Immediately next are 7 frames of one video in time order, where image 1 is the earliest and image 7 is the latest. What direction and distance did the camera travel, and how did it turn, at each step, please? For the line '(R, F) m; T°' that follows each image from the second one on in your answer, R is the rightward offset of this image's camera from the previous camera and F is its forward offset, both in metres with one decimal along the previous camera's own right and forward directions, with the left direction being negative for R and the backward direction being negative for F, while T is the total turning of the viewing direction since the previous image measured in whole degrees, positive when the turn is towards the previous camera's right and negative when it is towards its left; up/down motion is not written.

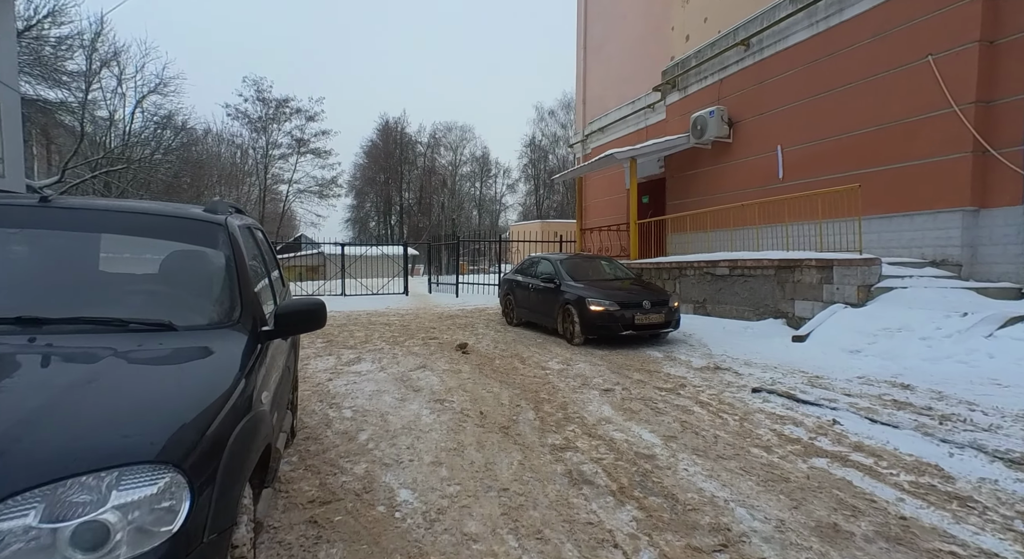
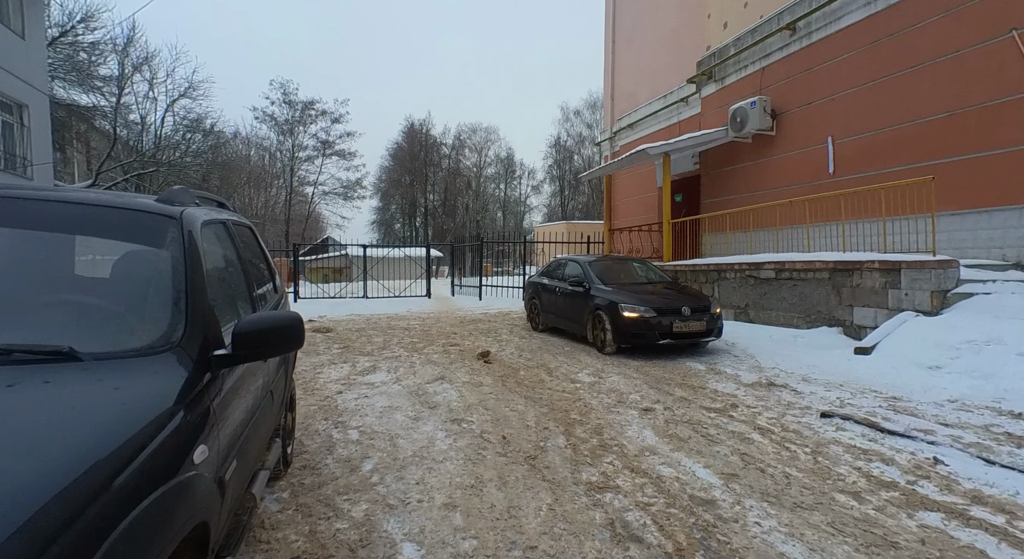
(0.0, +0.5) m; -3°
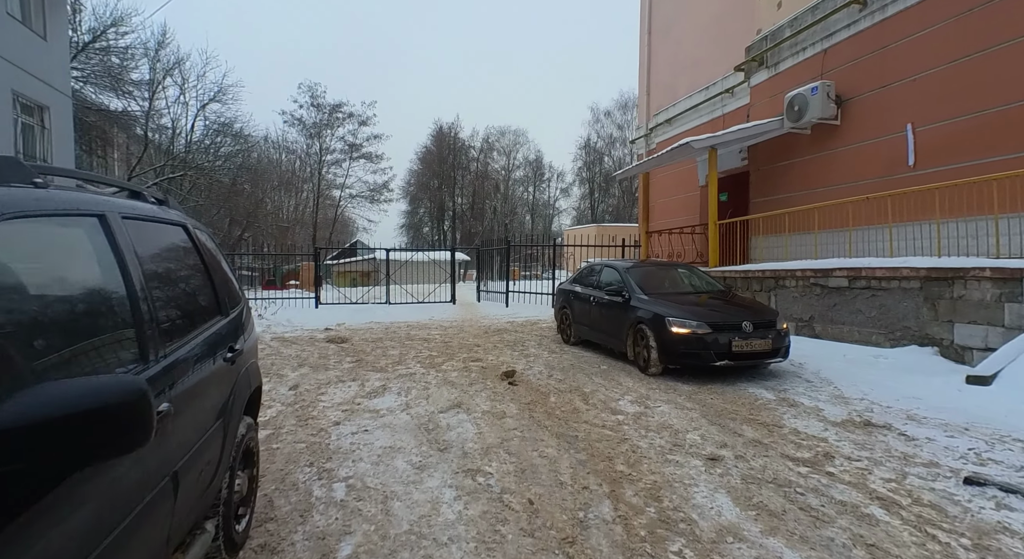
(0.0, +0.9) m; -3°
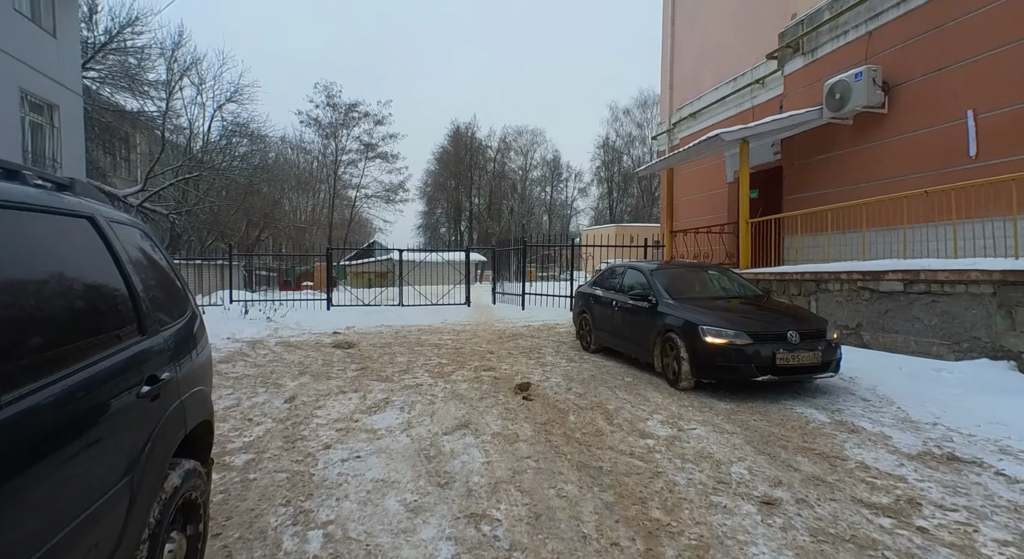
(0.0, +0.6) m; -2°
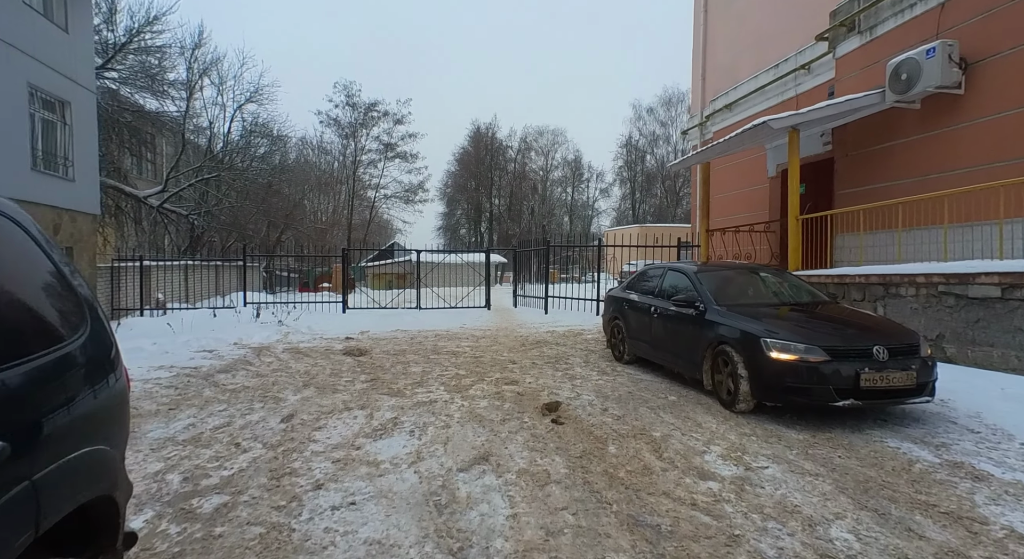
(-0.1, +0.7) m; -2°
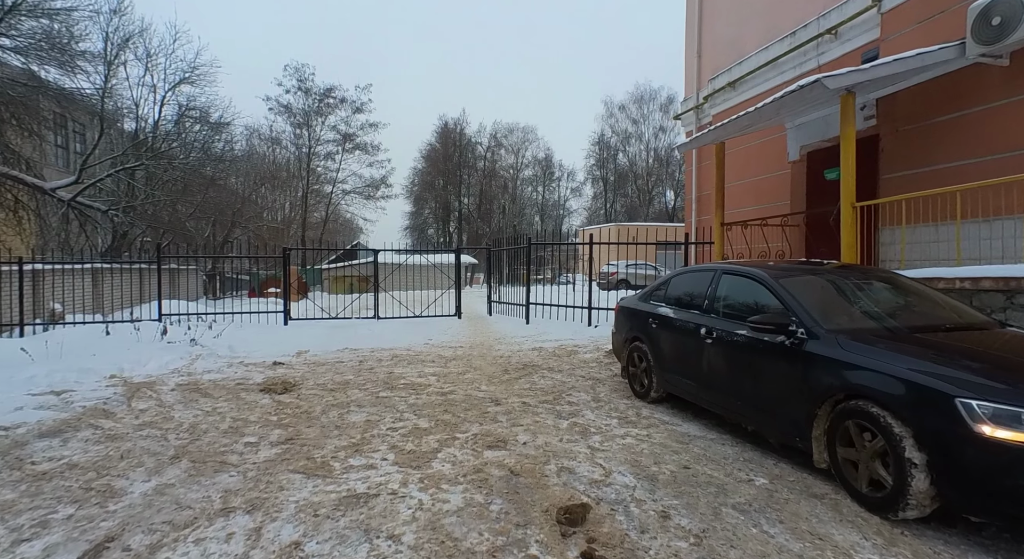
(-0.1, +2.1) m; +4°
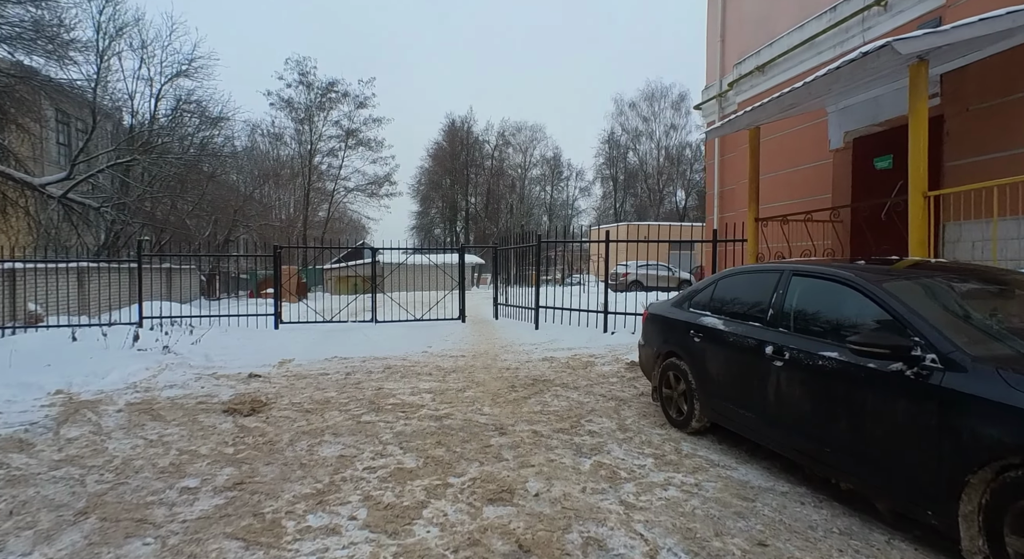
(0.0, +1.0) m; -1°
